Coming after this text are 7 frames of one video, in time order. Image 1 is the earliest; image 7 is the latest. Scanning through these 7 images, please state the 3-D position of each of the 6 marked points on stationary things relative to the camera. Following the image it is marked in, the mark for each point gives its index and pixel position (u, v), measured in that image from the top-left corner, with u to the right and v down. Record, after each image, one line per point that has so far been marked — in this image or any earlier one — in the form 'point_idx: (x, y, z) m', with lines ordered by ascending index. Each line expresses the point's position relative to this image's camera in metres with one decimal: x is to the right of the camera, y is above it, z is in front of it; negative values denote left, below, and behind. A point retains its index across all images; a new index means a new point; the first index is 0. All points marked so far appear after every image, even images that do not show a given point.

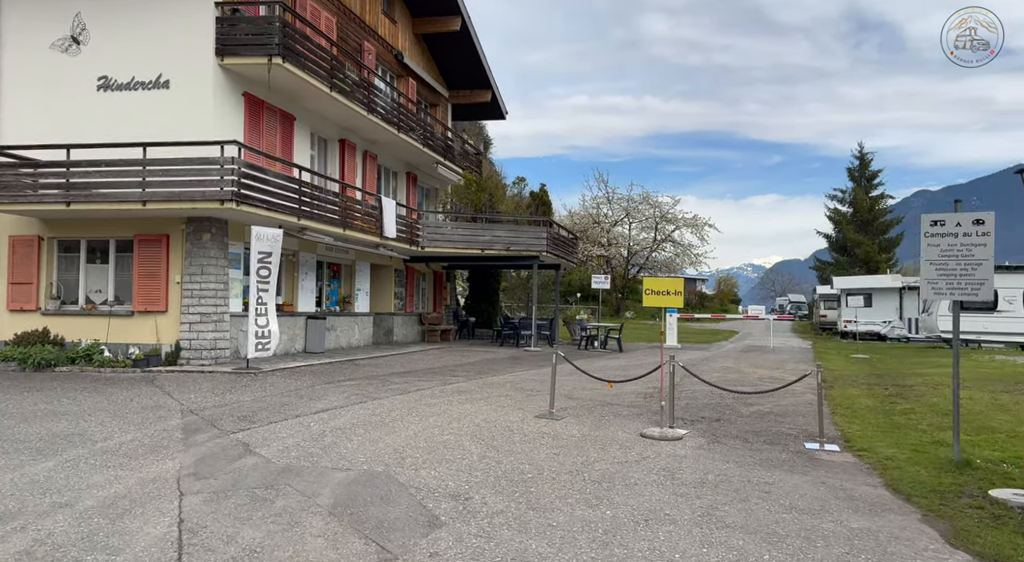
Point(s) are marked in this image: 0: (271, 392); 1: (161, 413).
0: (-4.4, -2.0, +11.6) m
1: (-5.5, -2.0, +10.0) m
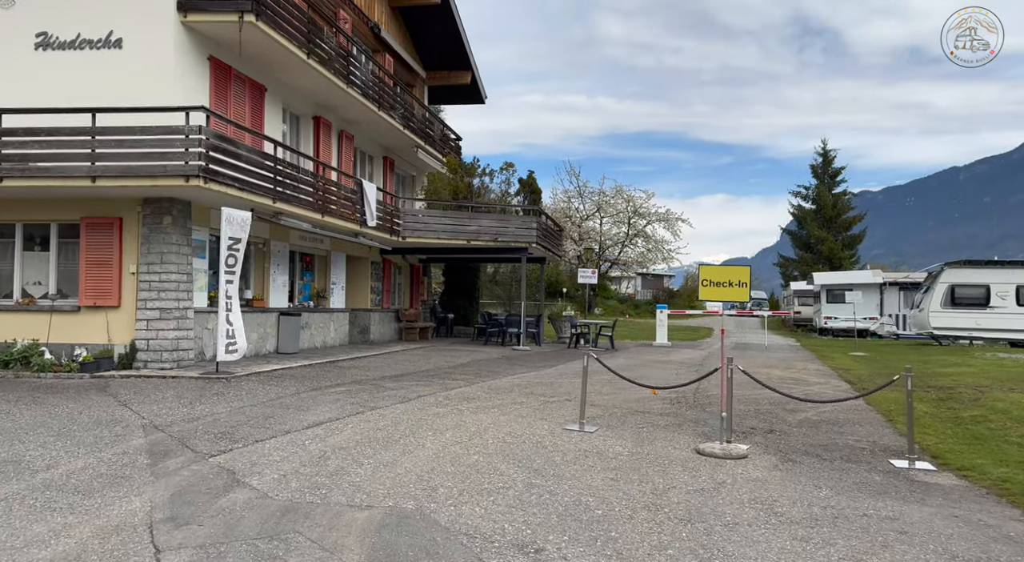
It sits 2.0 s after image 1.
0: (-4.0, -1.9, +9.9) m
1: (-5.0, -1.9, +8.2) m
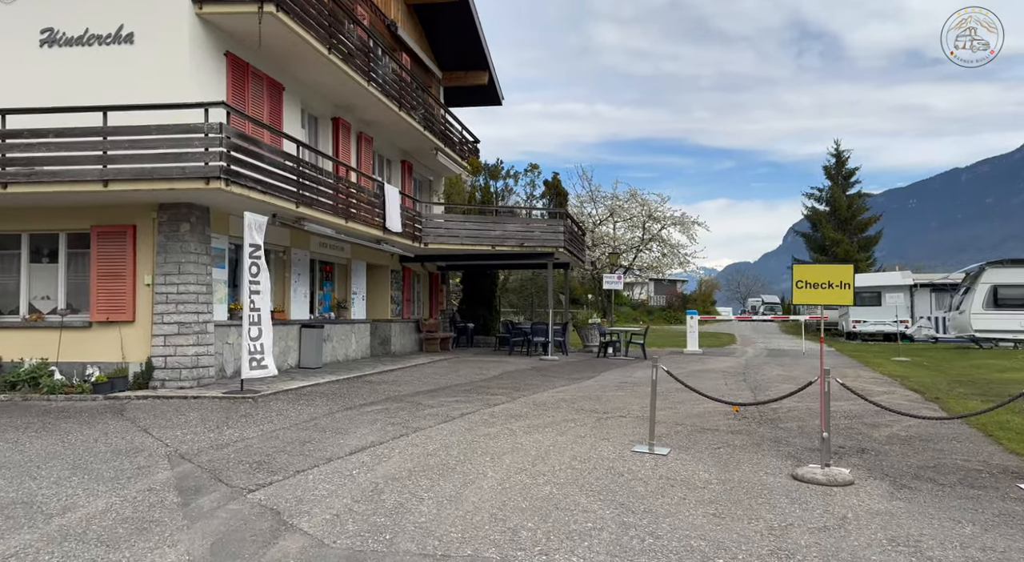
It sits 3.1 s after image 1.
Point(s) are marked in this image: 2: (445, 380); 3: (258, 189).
0: (-3.2, -2.0, +8.9) m
1: (-4.2, -2.0, +7.2) m
2: (-1.5, -2.2, +14.2) m
3: (-4.4, +1.6, +11.3) m
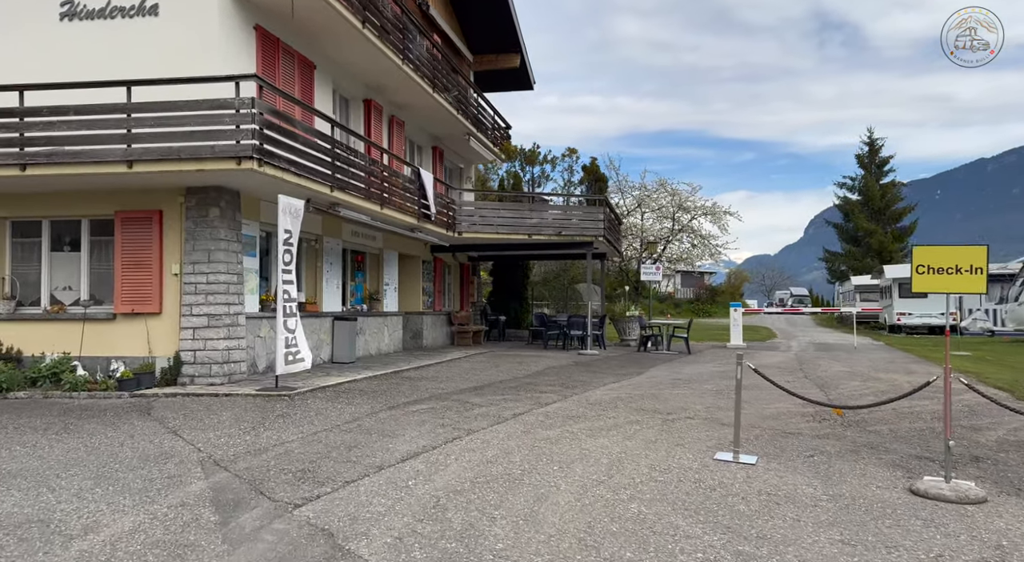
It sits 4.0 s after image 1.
0: (-2.4, -1.8, +8.1) m
1: (-3.4, -1.9, +6.4) m
2: (-0.5, -2.0, +13.3) m
3: (-3.6, +1.8, +10.5) m
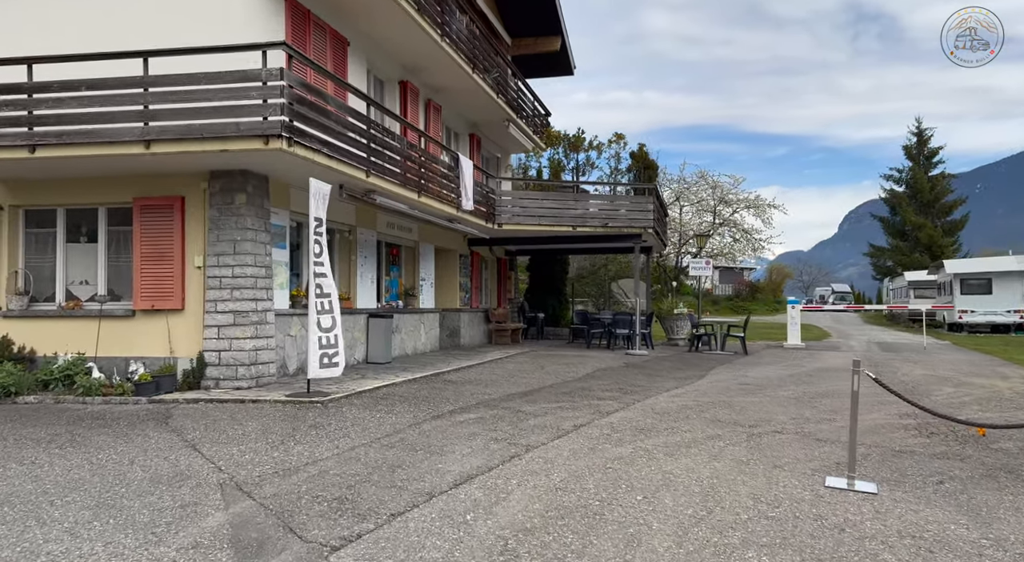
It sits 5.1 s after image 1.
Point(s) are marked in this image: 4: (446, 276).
0: (-1.7, -1.8, +7.0) m
1: (-2.8, -1.8, +5.4) m
2: (+0.4, -1.8, +12.2) m
3: (-2.7, +1.9, +9.4) m
4: (-1.9, +0.1, +18.4) m
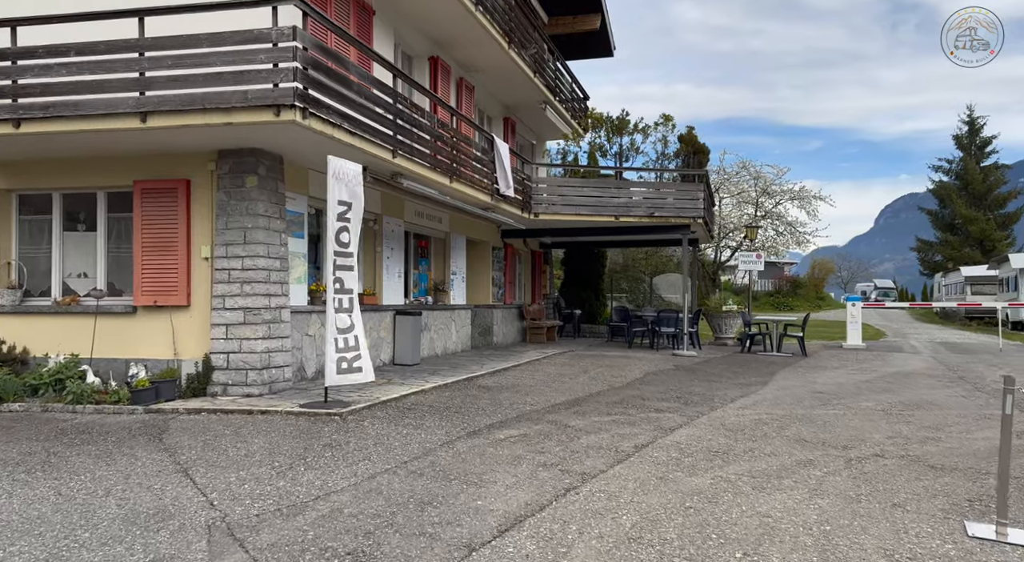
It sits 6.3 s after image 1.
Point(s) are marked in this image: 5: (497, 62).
0: (-1.2, -1.7, +5.9) m
1: (-2.3, -1.8, +4.3) m
2: (+1.1, -1.7, +10.9) m
3: (-2.1, +2.0, +8.3) m
4: (-0.9, +0.3, +17.2) m
5: (-0.4, +5.1, +15.1) m
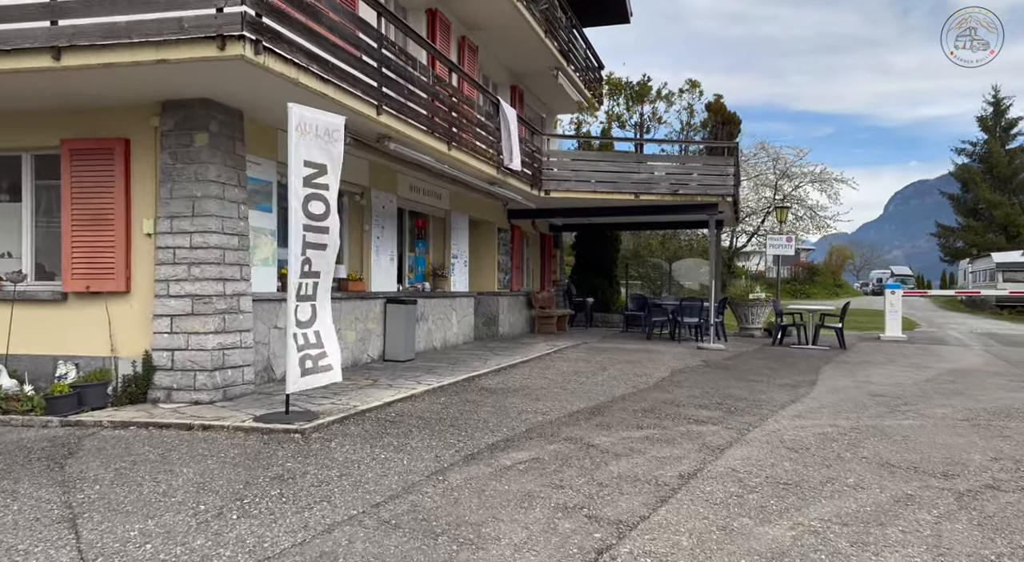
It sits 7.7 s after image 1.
0: (-1.1, -1.5, +4.3) m
1: (-2.3, -1.7, +2.7) m
2: (+1.3, -1.5, +9.3) m
3: (-2.0, +2.2, +6.6) m
4: (-0.7, +0.7, +15.6) m
5: (-0.2, +5.5, +13.4) m
